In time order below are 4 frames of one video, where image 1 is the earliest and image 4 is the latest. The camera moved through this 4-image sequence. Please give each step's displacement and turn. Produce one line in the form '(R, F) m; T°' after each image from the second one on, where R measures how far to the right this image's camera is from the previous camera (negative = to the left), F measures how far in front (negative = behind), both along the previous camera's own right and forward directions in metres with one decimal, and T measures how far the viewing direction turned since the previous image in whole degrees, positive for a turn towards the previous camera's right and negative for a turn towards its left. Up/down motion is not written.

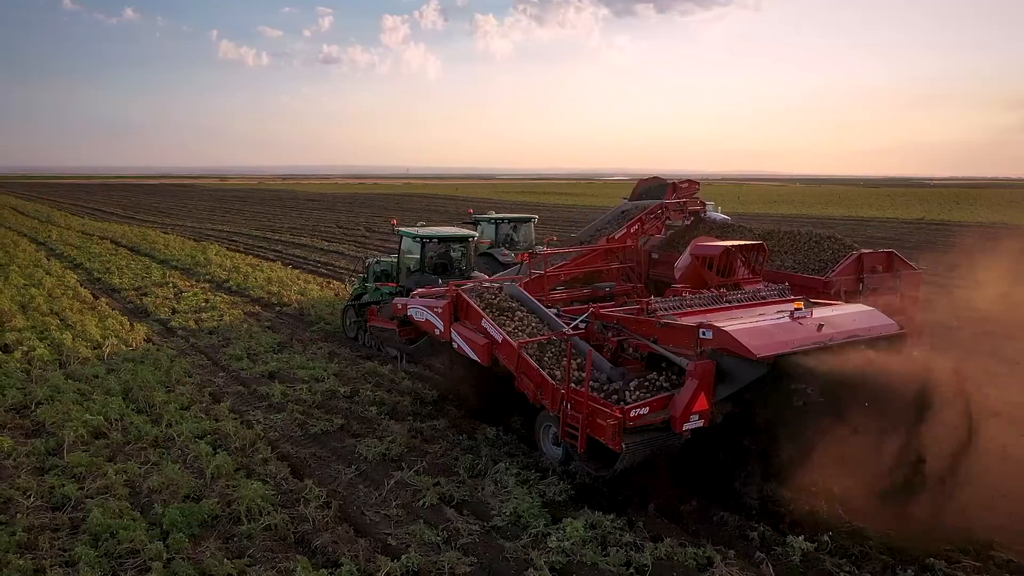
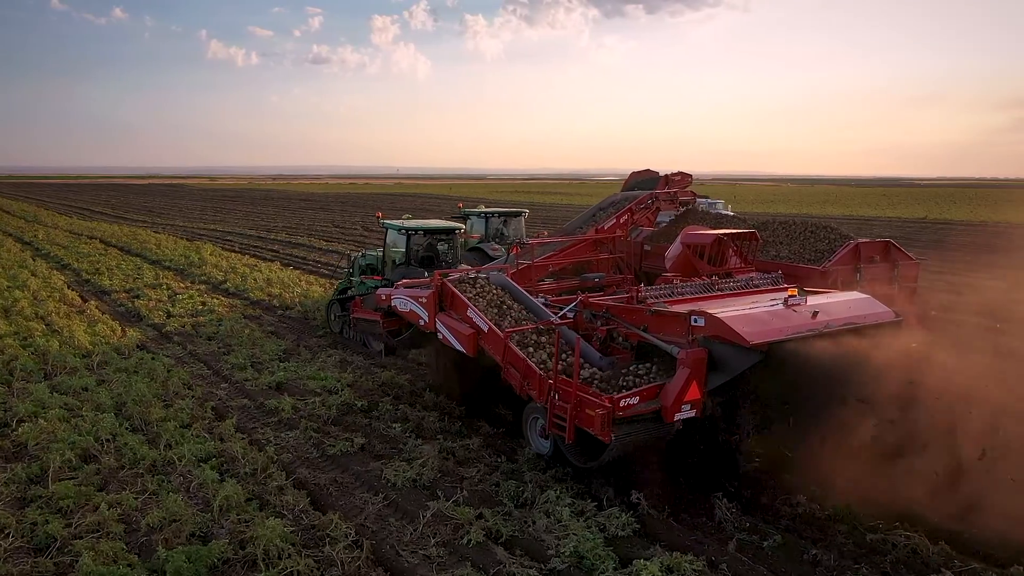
(-0.4, +0.6) m; +1°
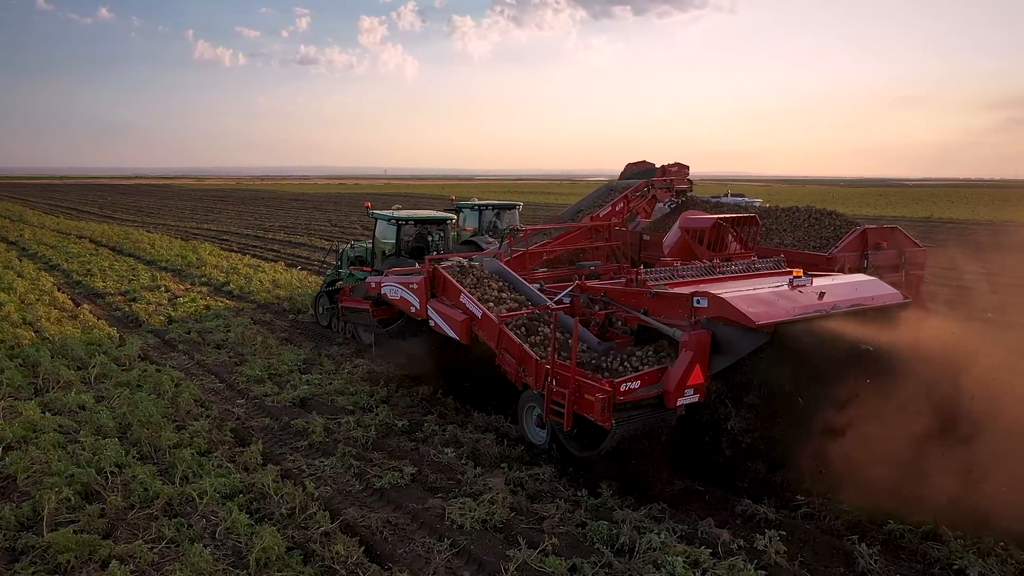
(-0.6, +0.7) m; +1°
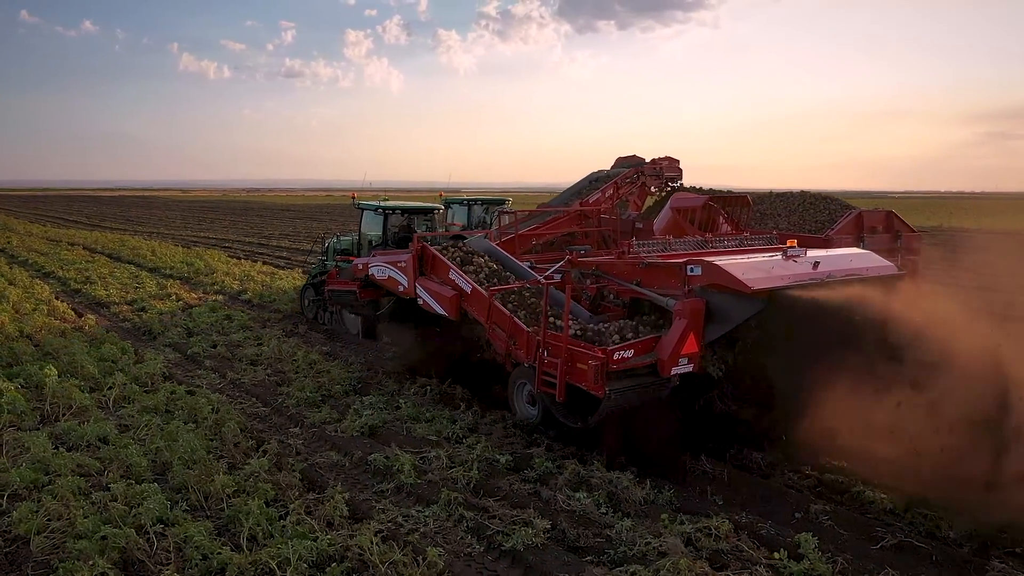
(-1.0, +1.0) m; +1°
